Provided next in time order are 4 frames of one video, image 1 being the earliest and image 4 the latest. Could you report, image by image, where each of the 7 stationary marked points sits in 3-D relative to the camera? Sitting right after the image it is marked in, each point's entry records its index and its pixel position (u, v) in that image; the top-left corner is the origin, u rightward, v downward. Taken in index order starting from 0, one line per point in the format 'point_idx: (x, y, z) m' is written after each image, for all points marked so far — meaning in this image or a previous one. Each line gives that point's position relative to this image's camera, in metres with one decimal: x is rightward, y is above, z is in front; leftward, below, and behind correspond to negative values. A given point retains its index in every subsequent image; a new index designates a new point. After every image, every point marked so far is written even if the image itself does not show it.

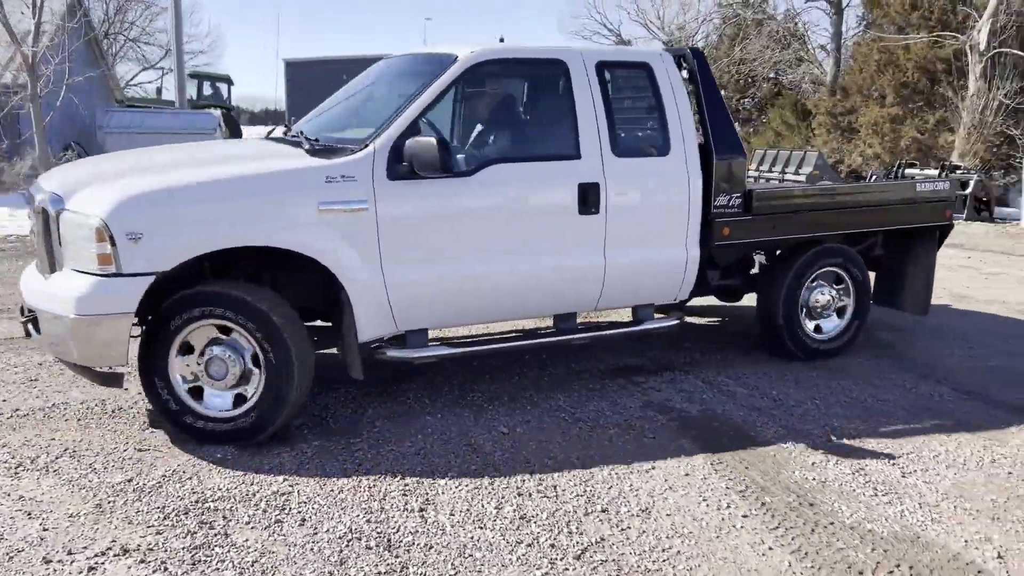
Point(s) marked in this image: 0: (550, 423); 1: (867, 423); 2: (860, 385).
0: (+0.2, -0.7, +4.6) m
1: (+1.9, -0.7, +4.6) m
2: (+2.1, -0.6, +5.3) m
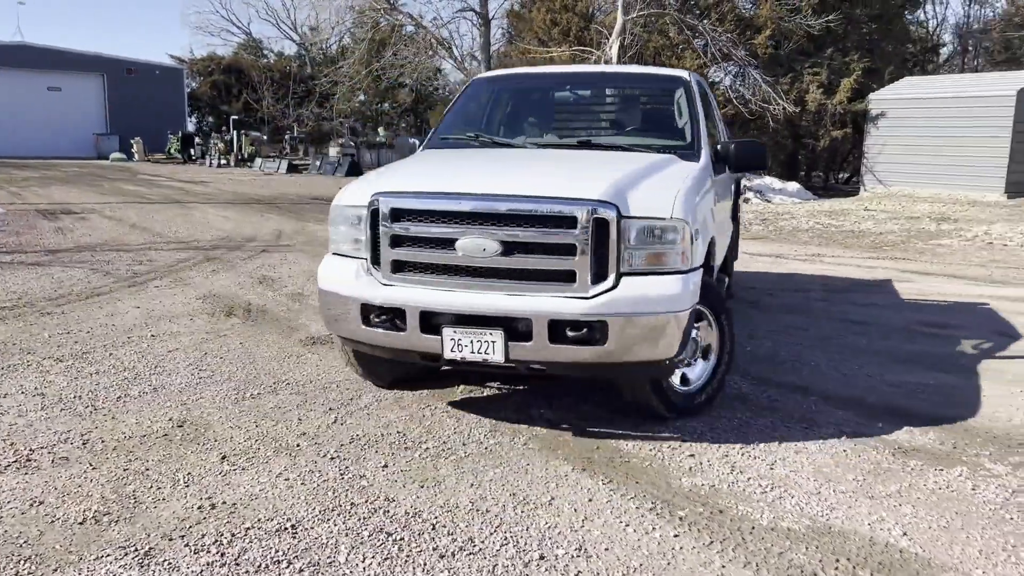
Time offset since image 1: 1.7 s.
0: (-0.5, -0.9, +4.1) m
1: (+1.1, -0.7, +4.9) m
2: (+1.0, -0.6, +5.5) m
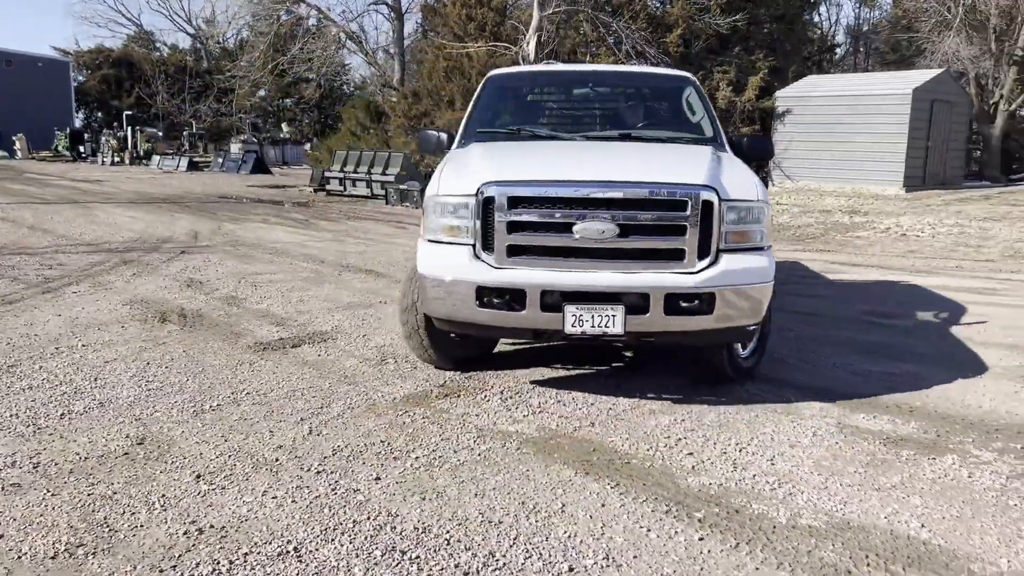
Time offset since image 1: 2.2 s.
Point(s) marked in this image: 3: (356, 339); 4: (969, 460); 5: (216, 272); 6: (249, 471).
0: (-0.5, -0.9, +3.9) m
1: (+1.0, -0.7, +4.8) m
2: (+0.8, -0.6, +5.5) m
3: (-1.2, -0.4, +6.7) m
4: (+2.2, -0.8, +4.1) m
5: (-3.5, +0.2, +10.2) m
6: (-1.2, -0.9, +4.0) m
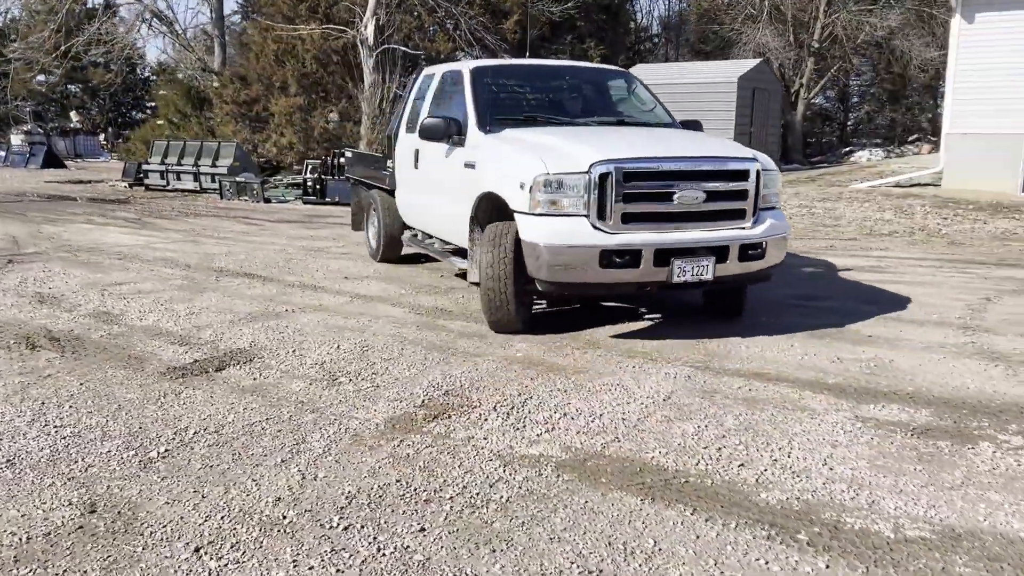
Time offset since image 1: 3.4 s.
0: (-0.2, -0.9, +3.3) m
1: (+1.0, -0.7, +4.5) m
2: (+0.7, -0.6, +5.1) m
3: (-1.5, -0.5, +5.9) m
4: (+2.4, -0.8, +4.1) m
5: (-4.6, 0.0, +8.8) m
6: (-1.0, -1.0, +3.3) m
